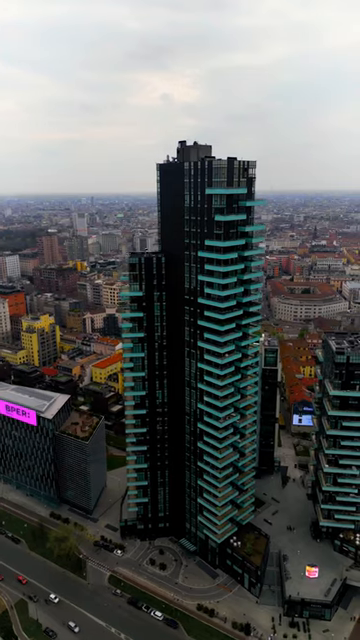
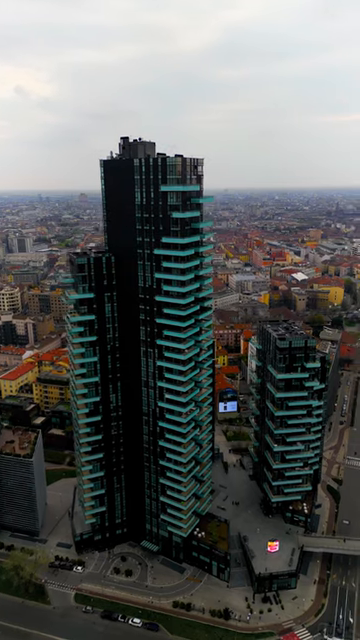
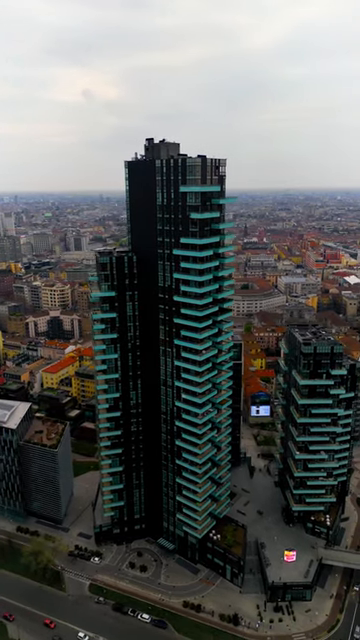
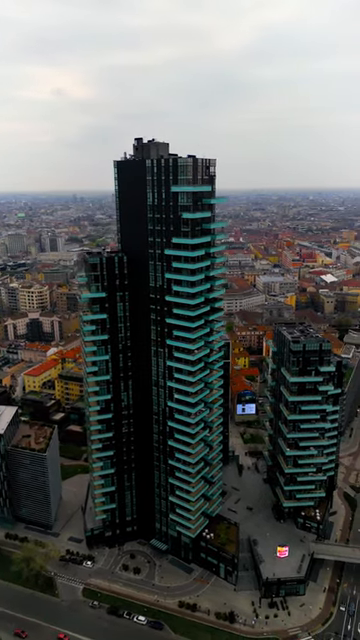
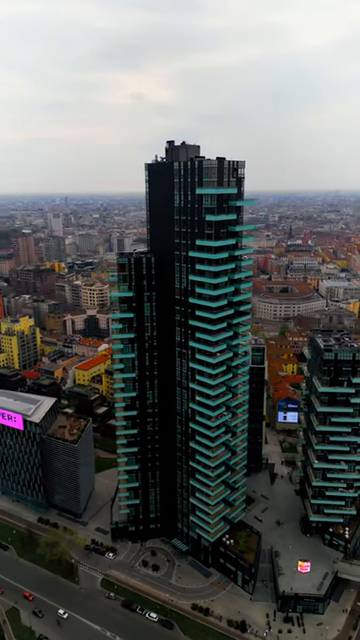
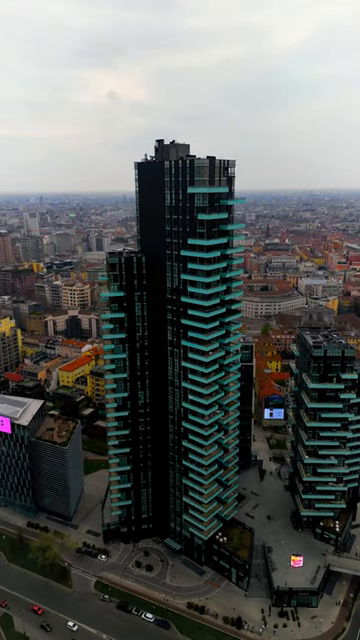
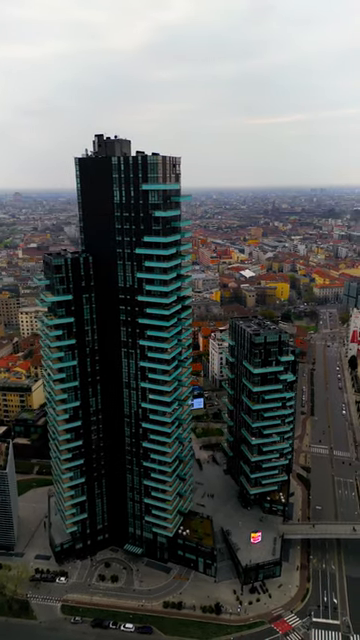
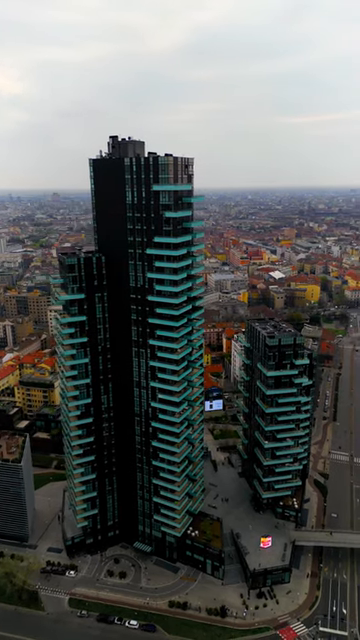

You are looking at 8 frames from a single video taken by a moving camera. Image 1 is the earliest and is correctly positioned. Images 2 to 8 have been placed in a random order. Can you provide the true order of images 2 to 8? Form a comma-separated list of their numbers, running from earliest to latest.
5, 6, 3, 4, 2, 8, 7
